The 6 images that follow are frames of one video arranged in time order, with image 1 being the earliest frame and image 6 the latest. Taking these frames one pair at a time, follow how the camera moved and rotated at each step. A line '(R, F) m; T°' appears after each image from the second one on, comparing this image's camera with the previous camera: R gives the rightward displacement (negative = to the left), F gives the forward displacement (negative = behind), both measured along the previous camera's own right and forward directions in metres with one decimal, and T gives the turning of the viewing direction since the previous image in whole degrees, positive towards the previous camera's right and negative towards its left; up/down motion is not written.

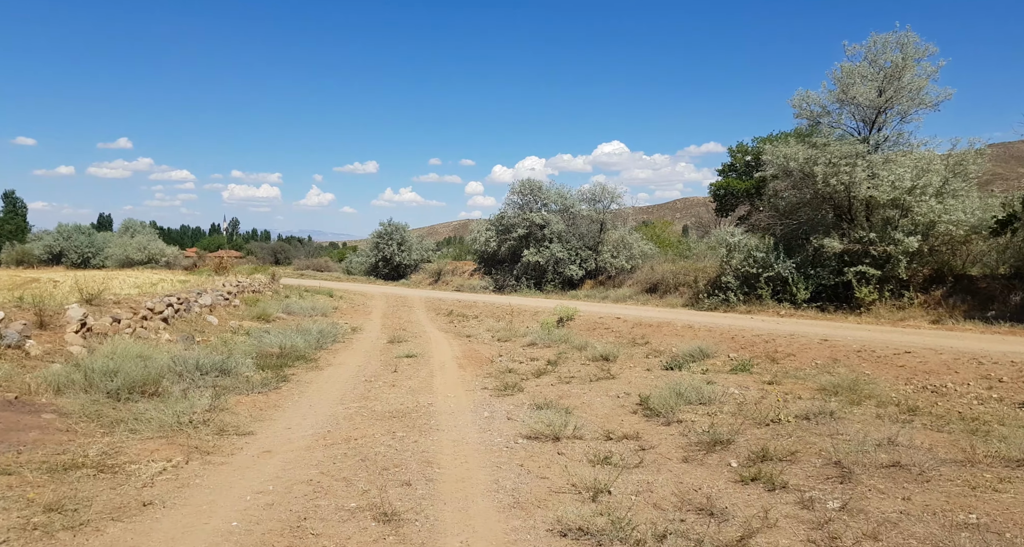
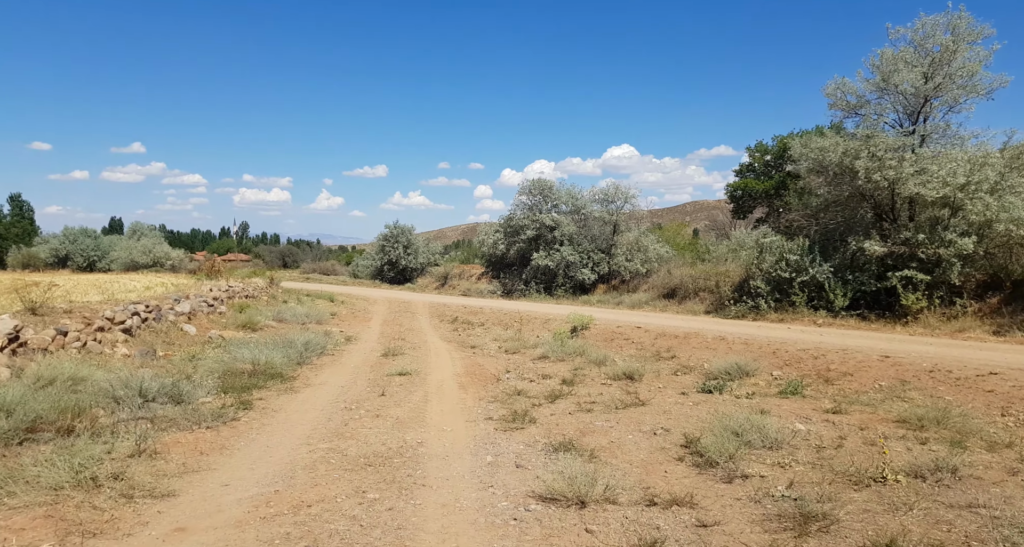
(0.0, +1.7) m; -1°
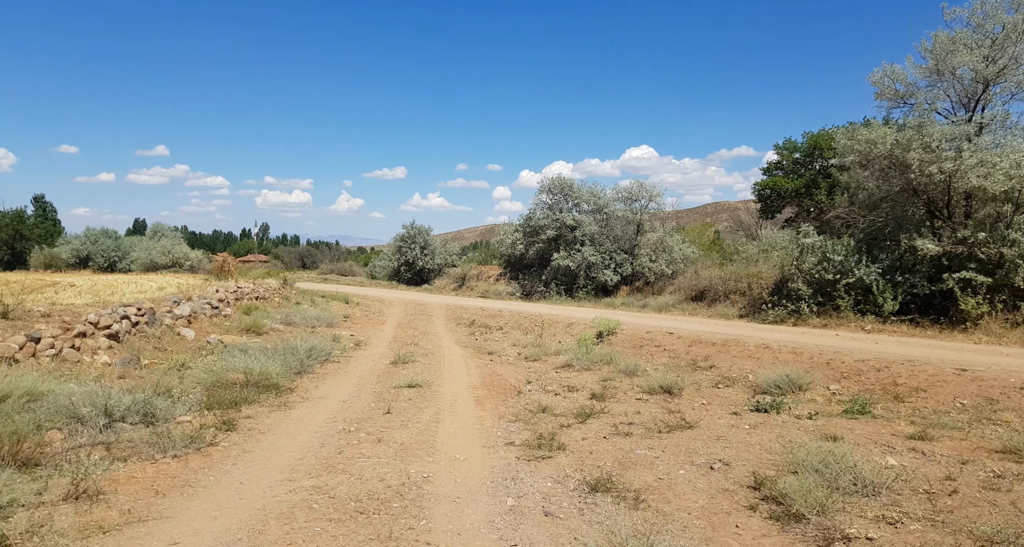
(-0.1, +1.2) m; -2°
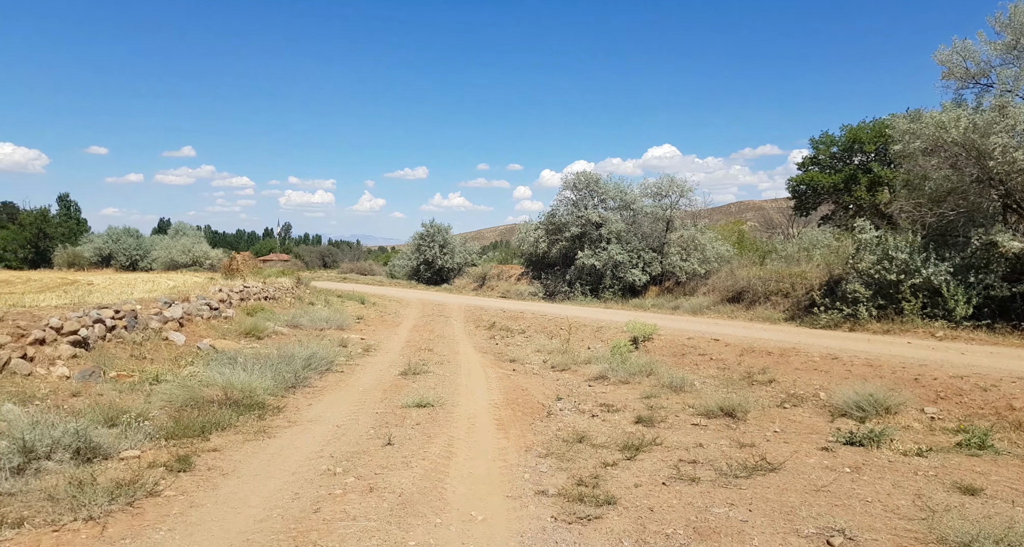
(-0.1, +1.6) m; -2°
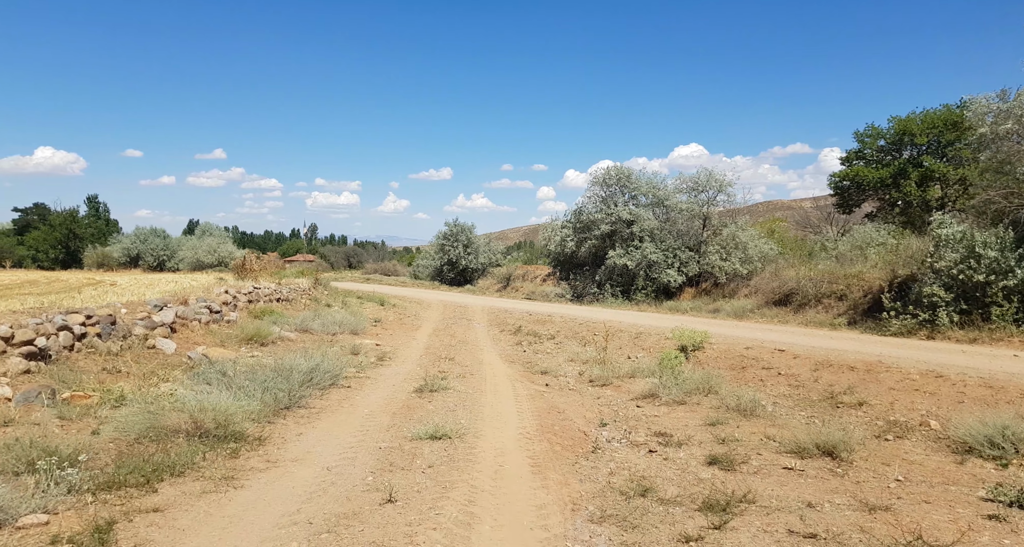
(-0.1, +1.6) m; -2°
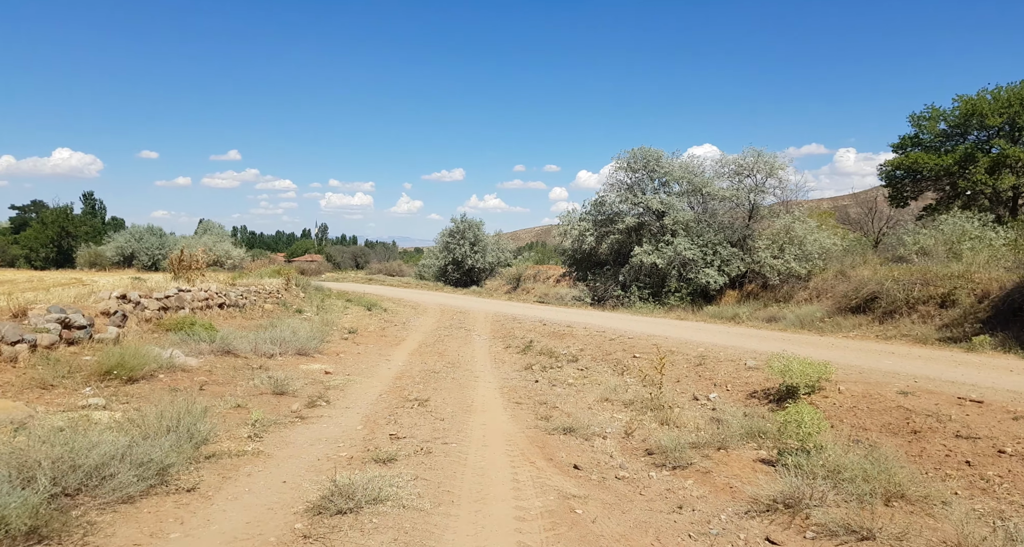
(+0.1, +4.7) m; -1°
